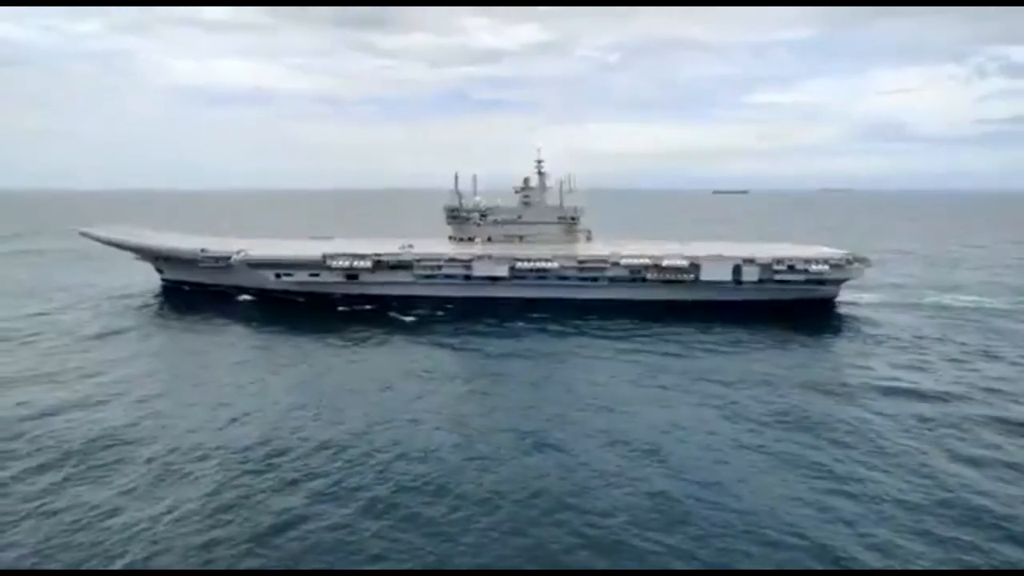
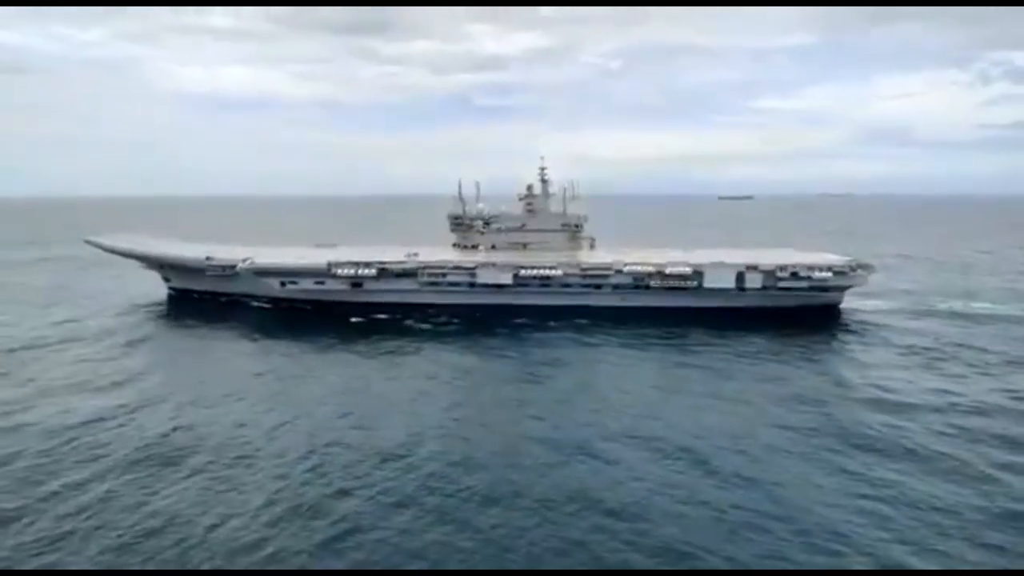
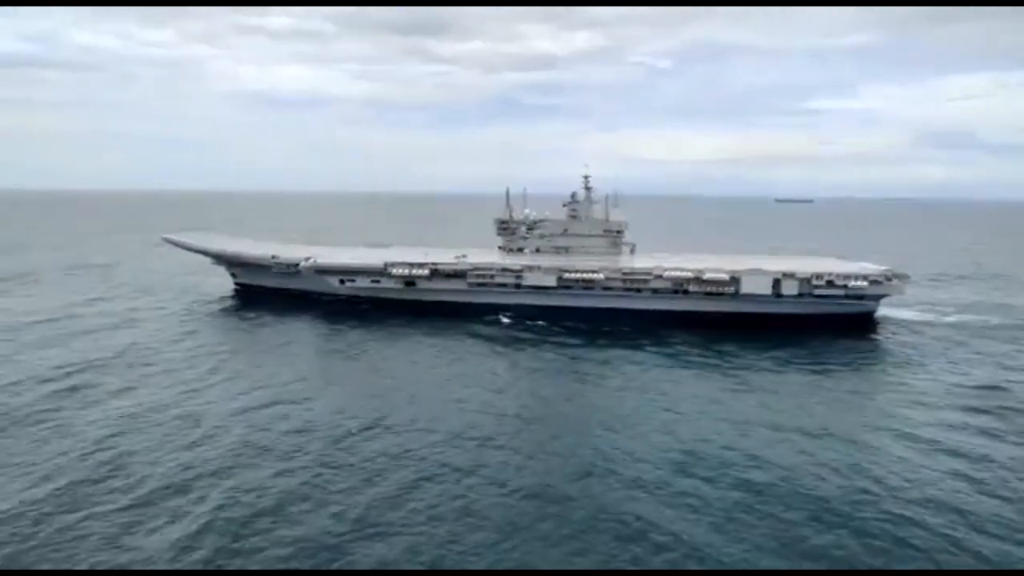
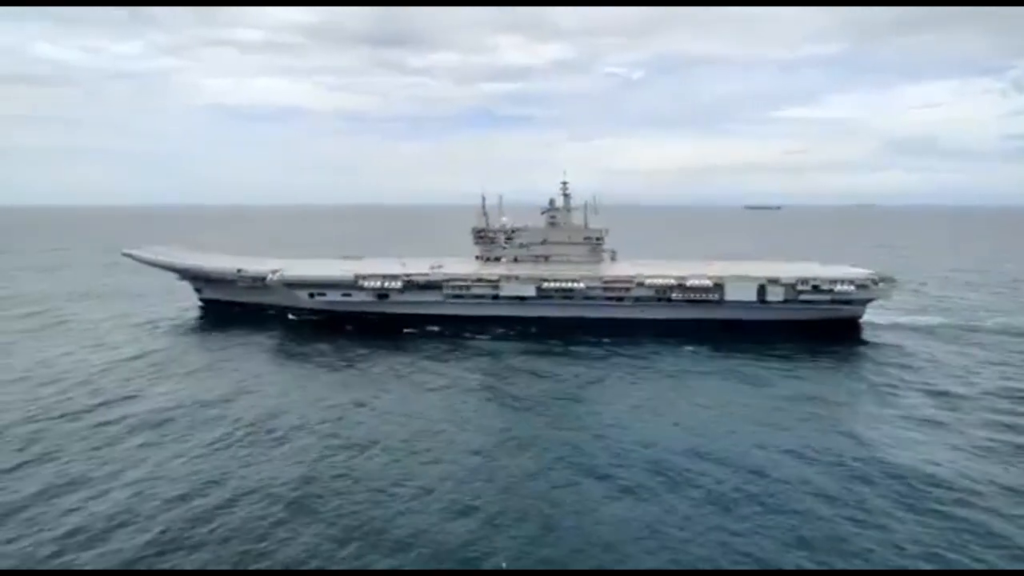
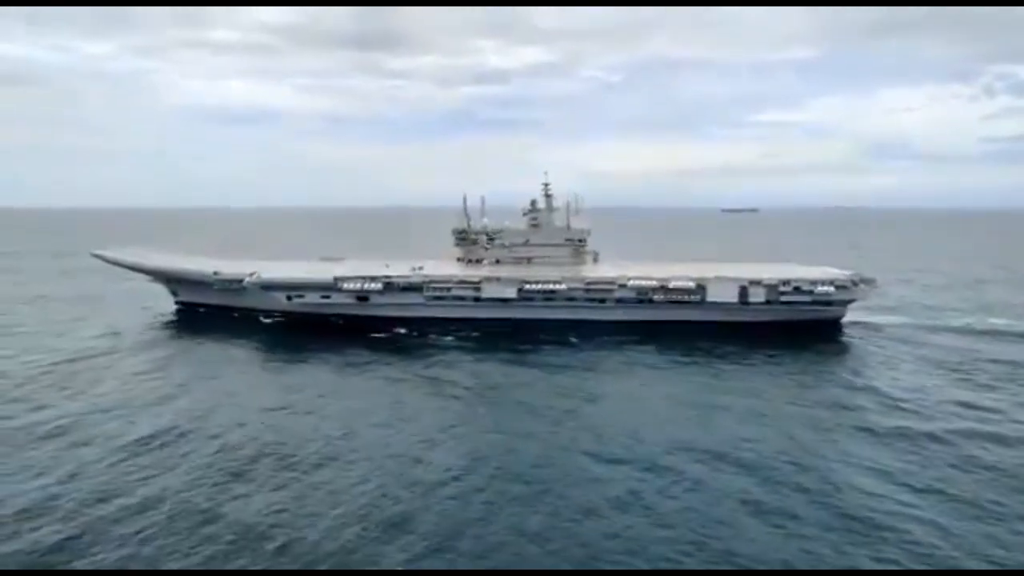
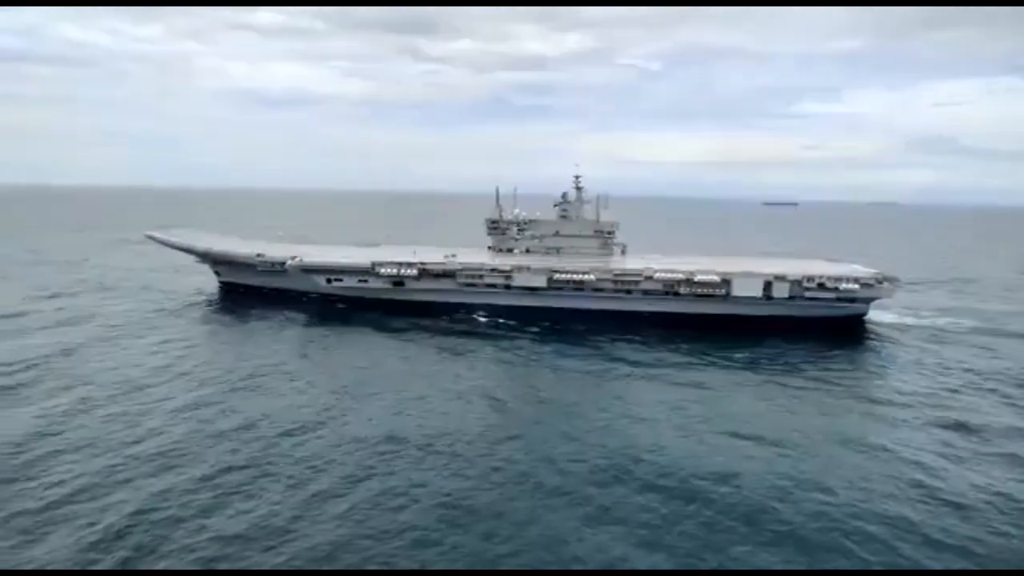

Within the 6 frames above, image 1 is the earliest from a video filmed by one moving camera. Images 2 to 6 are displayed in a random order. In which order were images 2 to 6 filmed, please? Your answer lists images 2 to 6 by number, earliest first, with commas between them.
2, 5, 4, 6, 3
